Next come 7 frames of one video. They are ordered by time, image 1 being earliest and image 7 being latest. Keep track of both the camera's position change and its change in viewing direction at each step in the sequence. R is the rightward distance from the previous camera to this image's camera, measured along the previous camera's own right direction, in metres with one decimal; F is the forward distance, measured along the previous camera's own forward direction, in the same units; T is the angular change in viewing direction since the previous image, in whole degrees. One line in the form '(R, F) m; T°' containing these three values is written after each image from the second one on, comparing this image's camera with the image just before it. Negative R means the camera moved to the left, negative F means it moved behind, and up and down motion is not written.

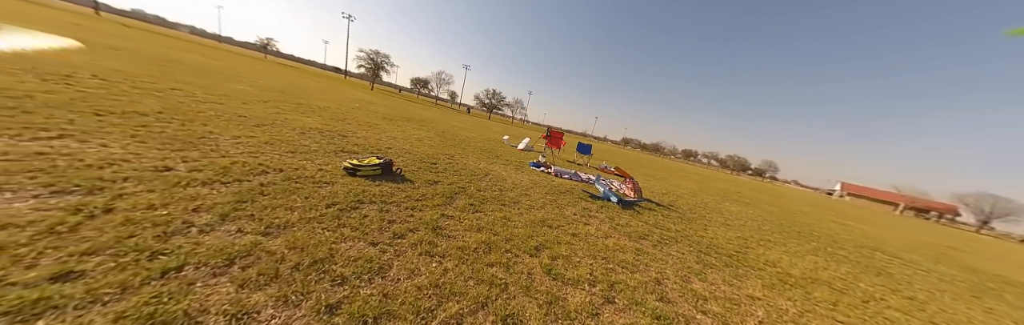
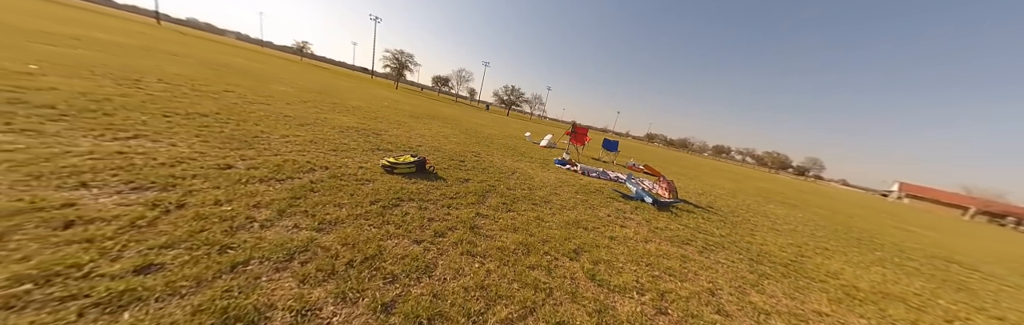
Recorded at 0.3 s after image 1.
(-0.4, +0.1) m; -4°
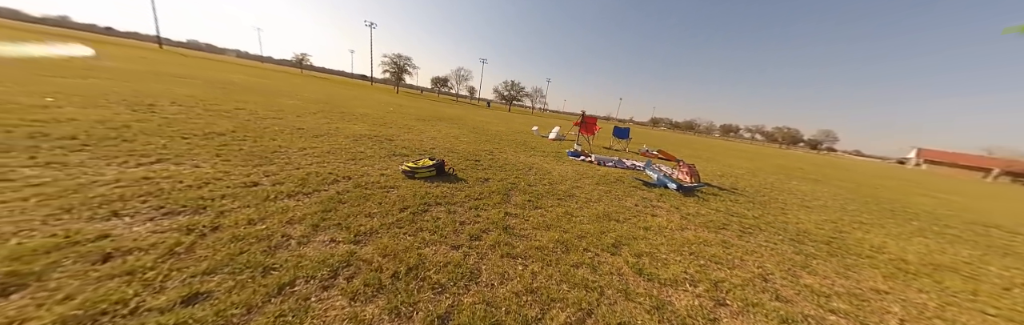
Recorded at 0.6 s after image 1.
(-0.5, +0.2) m; -1°
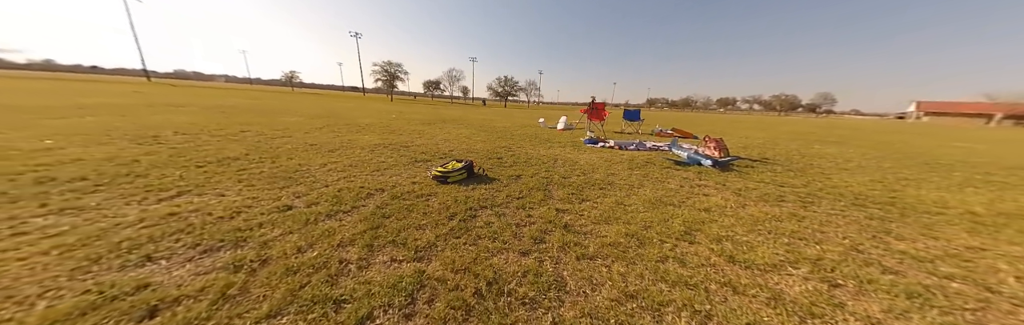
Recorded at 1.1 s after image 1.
(-0.9, +0.4) m; 0°
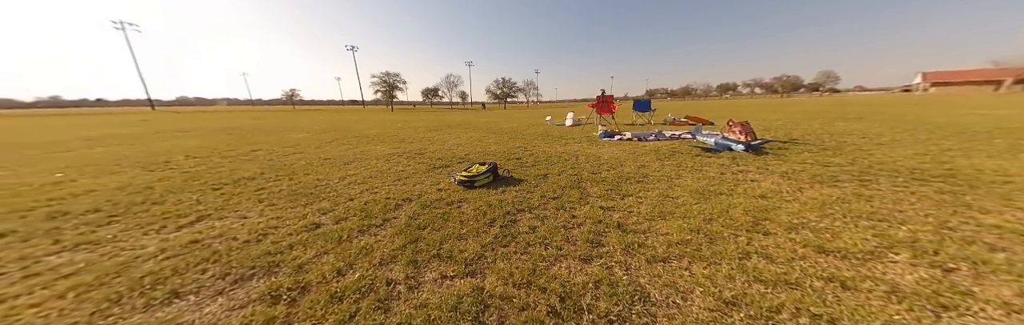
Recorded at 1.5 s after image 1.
(-0.6, +0.3) m; -1°
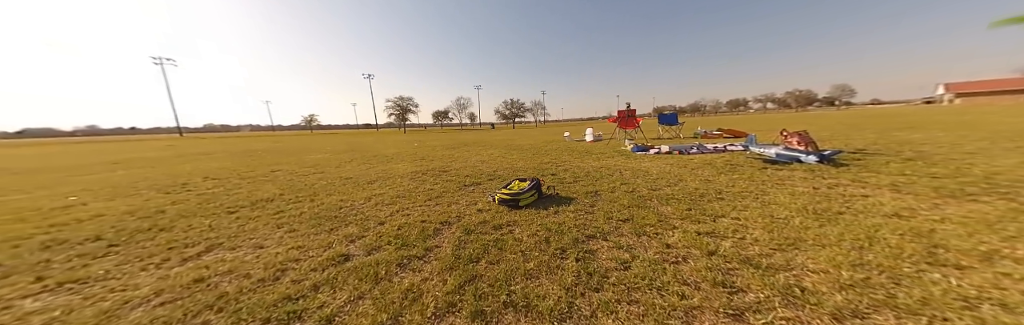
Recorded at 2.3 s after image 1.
(-0.9, +0.7) m; -2°
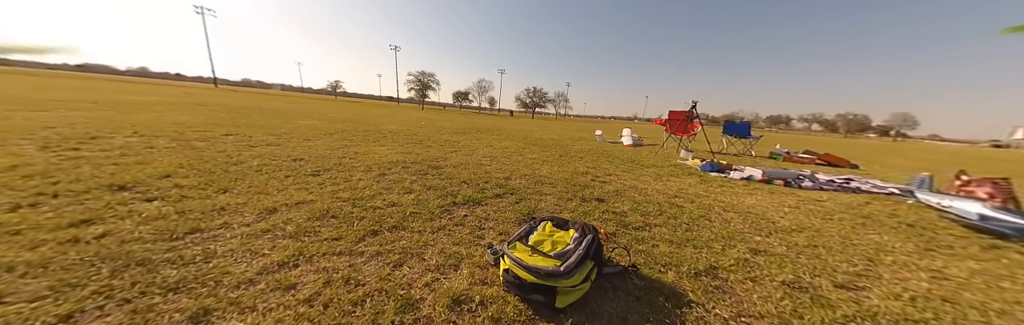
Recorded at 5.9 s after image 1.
(-0.3, +2.8) m; -3°
